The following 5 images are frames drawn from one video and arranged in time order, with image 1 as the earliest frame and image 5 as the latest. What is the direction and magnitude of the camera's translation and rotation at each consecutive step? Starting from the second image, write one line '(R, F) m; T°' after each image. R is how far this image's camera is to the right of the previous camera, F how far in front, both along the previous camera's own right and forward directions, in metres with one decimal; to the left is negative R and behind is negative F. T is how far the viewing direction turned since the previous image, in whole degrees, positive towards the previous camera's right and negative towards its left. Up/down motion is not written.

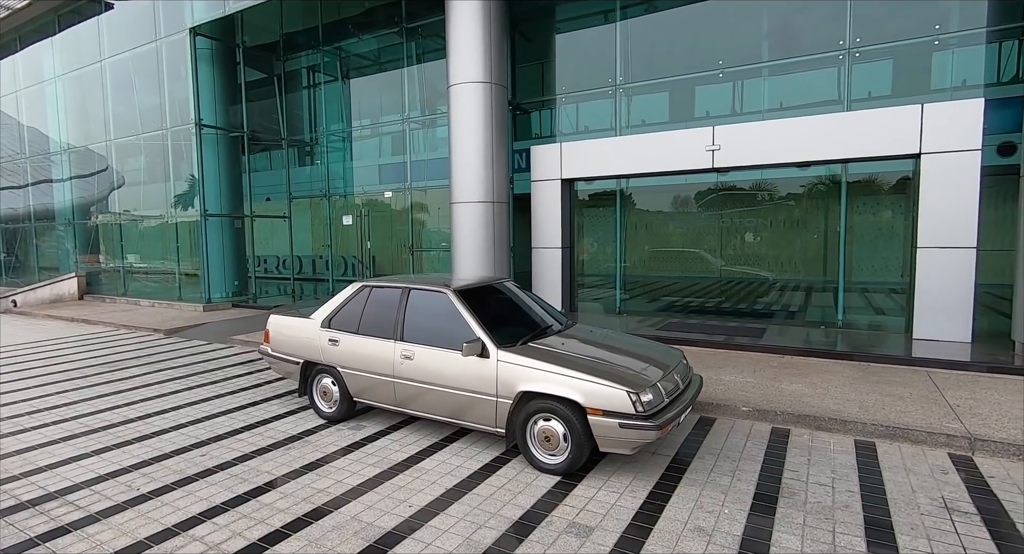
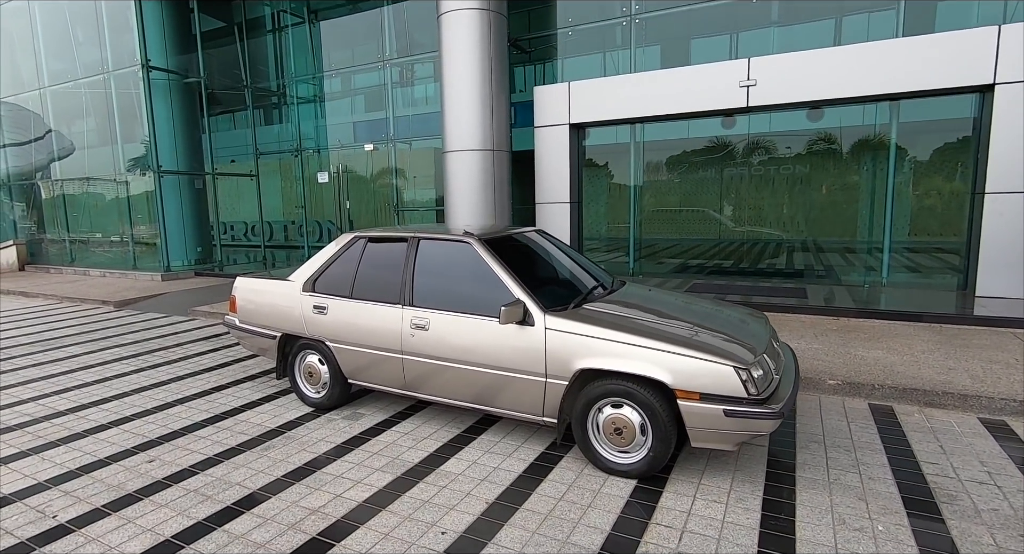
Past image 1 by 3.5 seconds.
(-0.5, +1.3) m; +3°
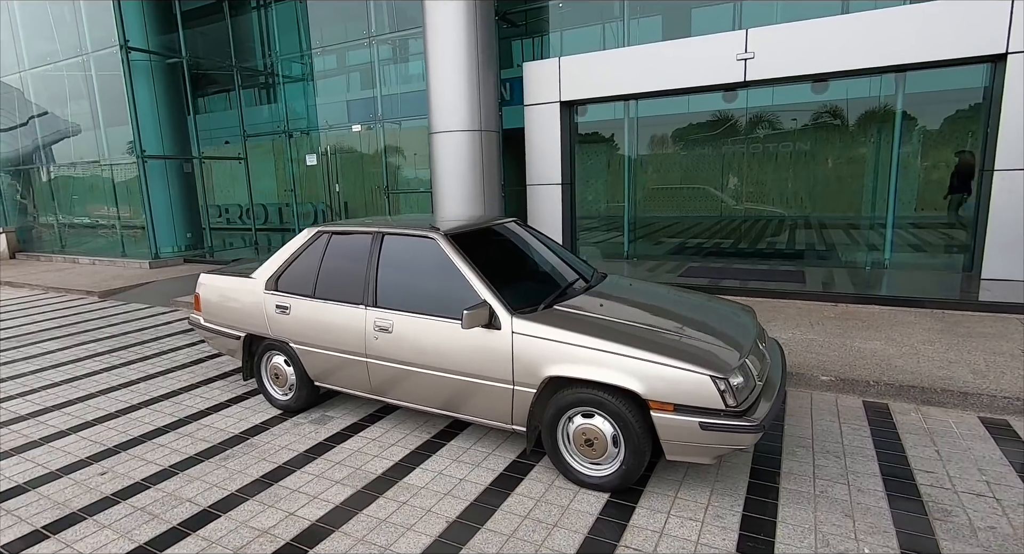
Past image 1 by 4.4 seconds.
(+0.3, +0.3) m; -1°
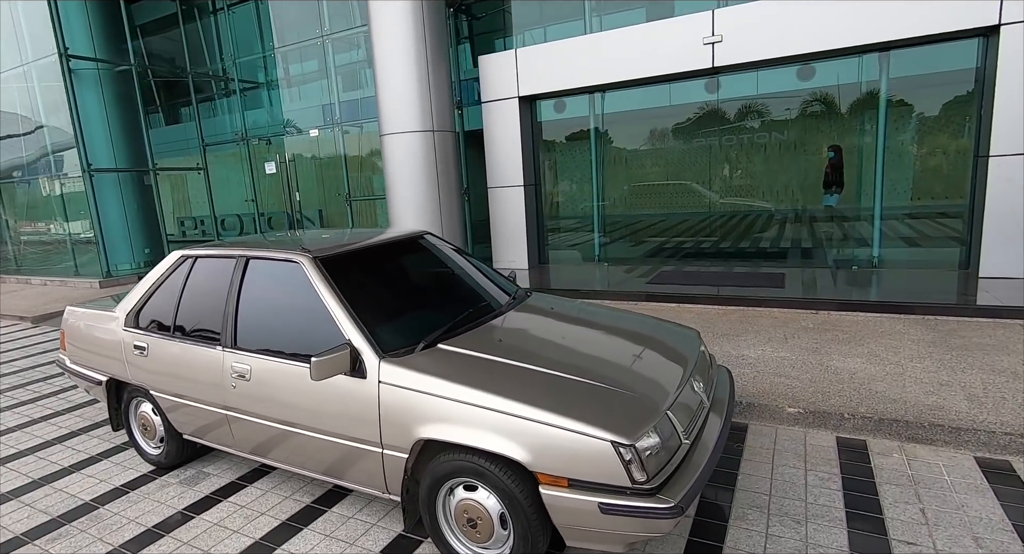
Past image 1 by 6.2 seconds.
(+0.7, +0.7) m; 0°
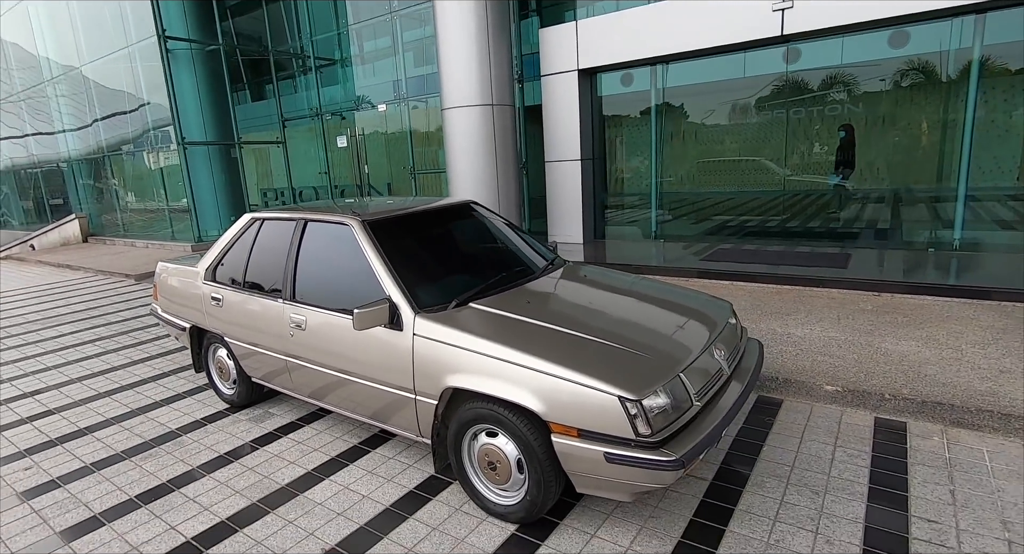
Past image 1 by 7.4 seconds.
(+0.2, -0.2) m; -7°
